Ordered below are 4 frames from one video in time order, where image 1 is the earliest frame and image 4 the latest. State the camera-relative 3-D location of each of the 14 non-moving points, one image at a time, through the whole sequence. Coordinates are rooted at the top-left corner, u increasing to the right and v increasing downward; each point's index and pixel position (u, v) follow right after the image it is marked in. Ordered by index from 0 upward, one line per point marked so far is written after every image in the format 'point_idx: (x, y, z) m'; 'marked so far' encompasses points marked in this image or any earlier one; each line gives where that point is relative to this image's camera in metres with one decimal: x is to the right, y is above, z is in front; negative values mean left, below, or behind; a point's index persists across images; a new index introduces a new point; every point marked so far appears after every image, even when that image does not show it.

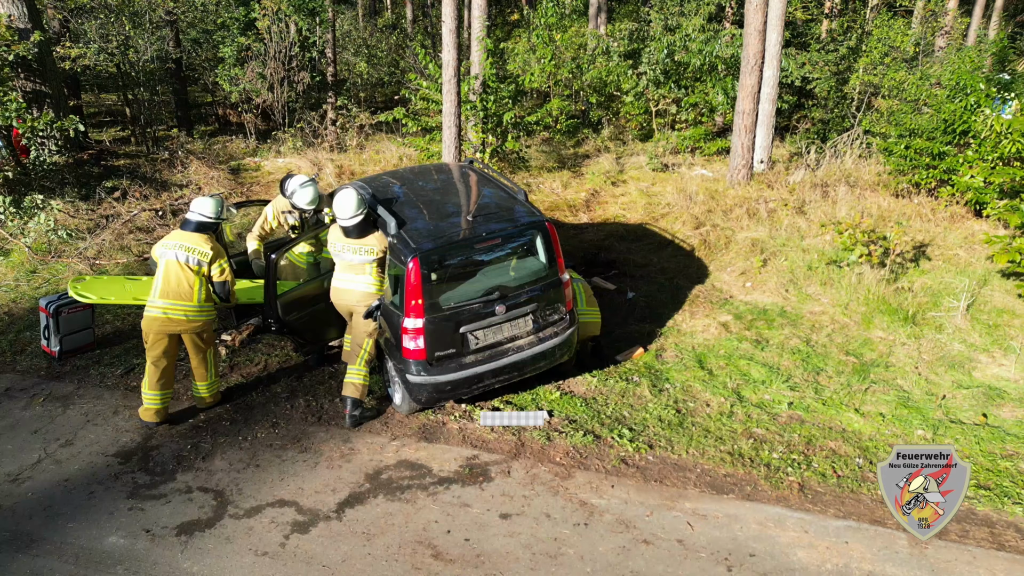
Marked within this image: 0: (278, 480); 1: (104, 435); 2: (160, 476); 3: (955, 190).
0: (-1.3, -1.1, +4.0) m
1: (-2.5, -0.9, +4.4) m
2: (-1.9, -1.0, +4.0) m
3: (+5.3, +1.2, +8.8) m
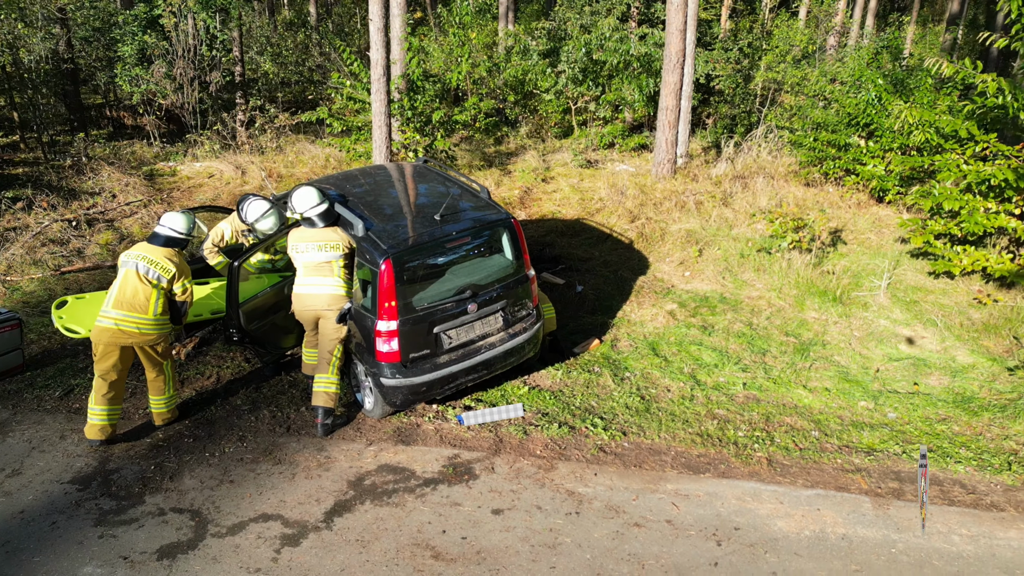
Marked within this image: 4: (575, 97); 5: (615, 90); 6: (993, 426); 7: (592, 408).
0: (-1.4, -1.1, +3.8) m
1: (-2.6, -1.0, +4.1) m
2: (-2.0, -1.1, +3.8) m
3: (+4.5, +1.4, +9.4) m
4: (+1.2, +3.6, +13.5) m
5: (+1.9, +3.6, +13.1) m
6: (+3.2, -0.9, +4.8) m
7: (+0.5, -0.8, +4.9) m
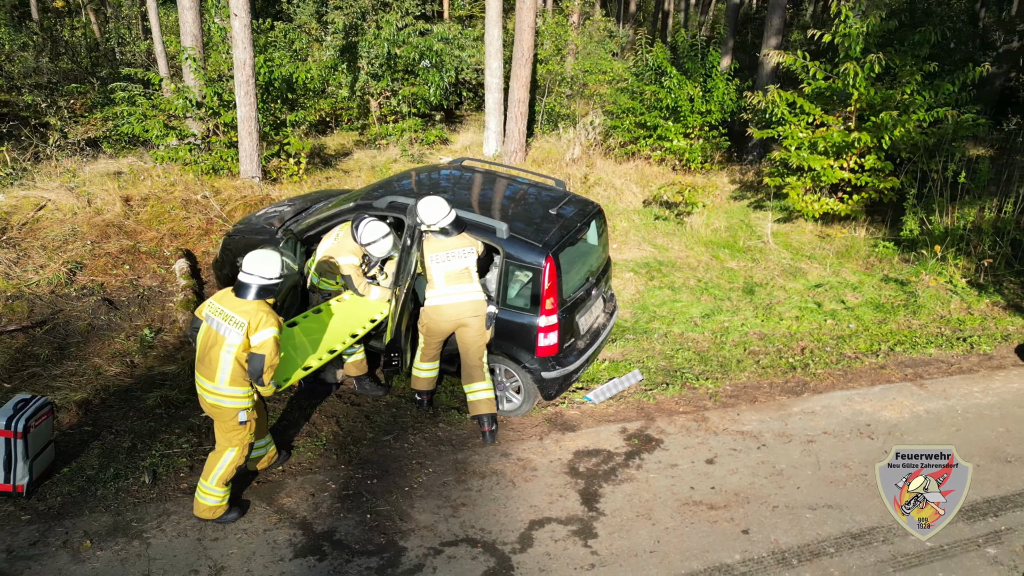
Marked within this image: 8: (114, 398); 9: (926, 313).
0: (0.0, -1.1, +3.8) m
1: (-1.2, -1.2, +3.5) m
2: (-0.6, -1.3, +3.4) m
3: (+2.5, +2.1, +11.2) m
4: (-2.6, +3.6, +13.4) m
5: (-1.7, +3.7, +13.3) m
6: (+3.6, -0.3, +6.5) m
7: (+1.2, -0.6, +5.5) m
8: (-2.6, -0.7, +4.8) m
9: (+3.8, -0.2, +6.7) m
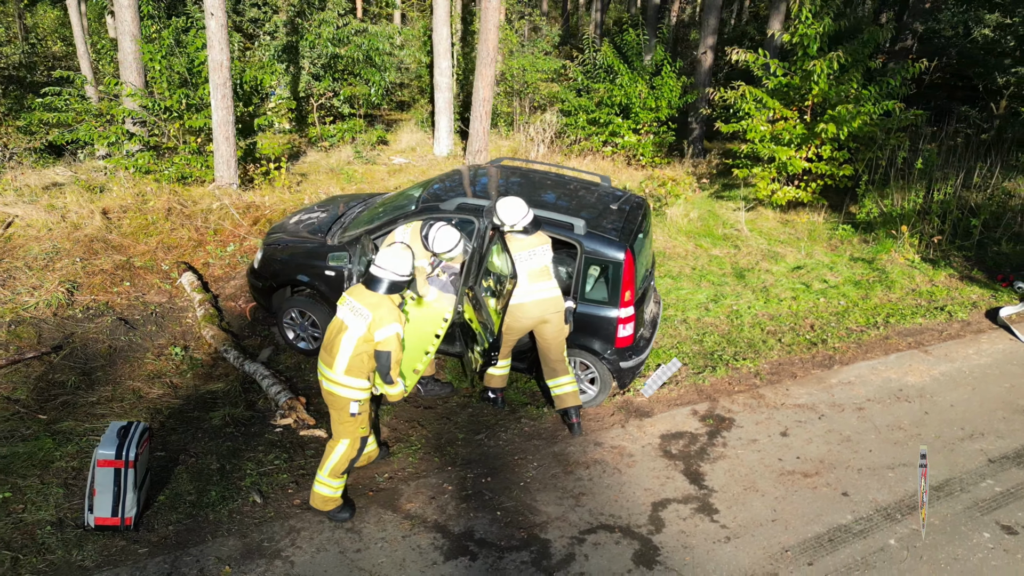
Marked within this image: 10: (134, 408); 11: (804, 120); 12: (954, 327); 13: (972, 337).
0: (+0.6, -1.1, +3.9) m
1: (-0.6, -1.3, +3.4) m
2: (+0.1, -1.3, +3.5) m
3: (+1.8, +2.3, +11.6) m
4: (-3.5, +3.5, +13.1) m
5: (-2.7, +3.7, +13.0) m
6: (+3.8, -0.1, +7.2) m
7: (+1.5, -0.5, +5.8) m
8: (-2.1, -0.8, +4.6) m
9: (+3.9, 0.0, +7.3) m
10: (-2.4, -0.8, +4.7) m
11: (+3.6, +2.1, +8.9) m
12: (+3.9, -0.3, +6.4) m
13: (+3.9, -0.4, +6.1) m
